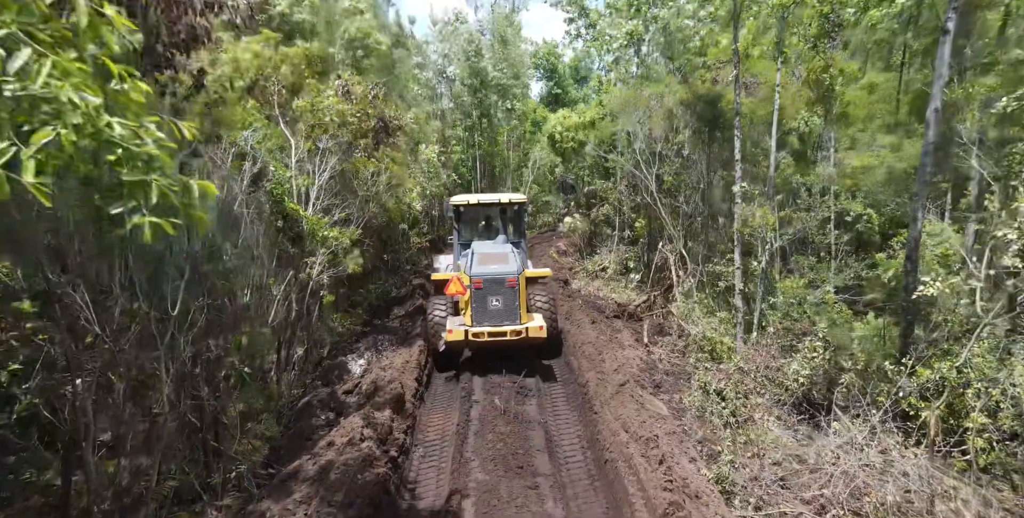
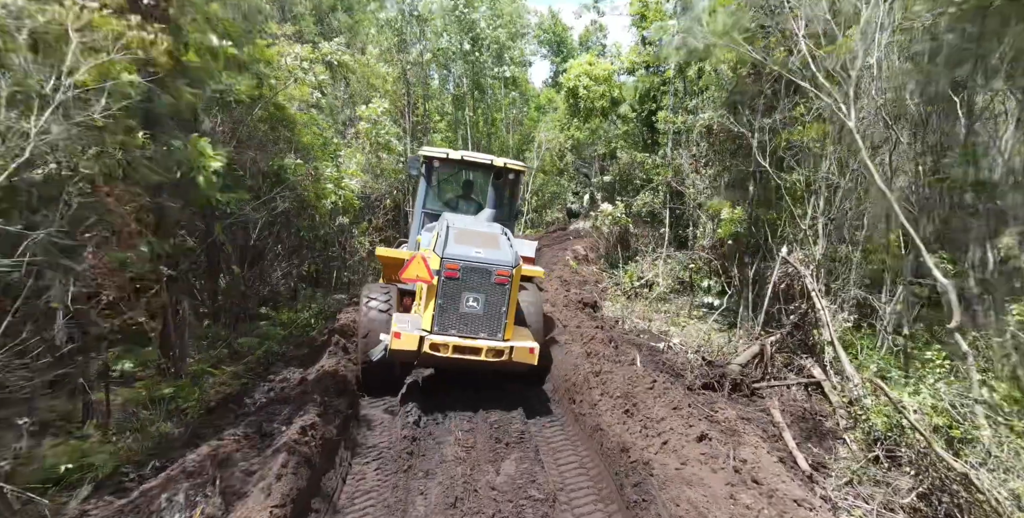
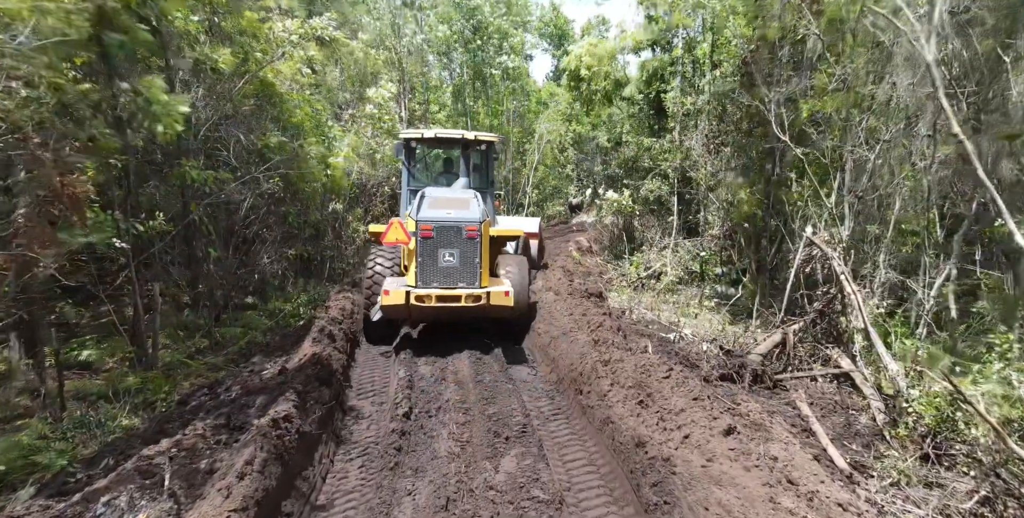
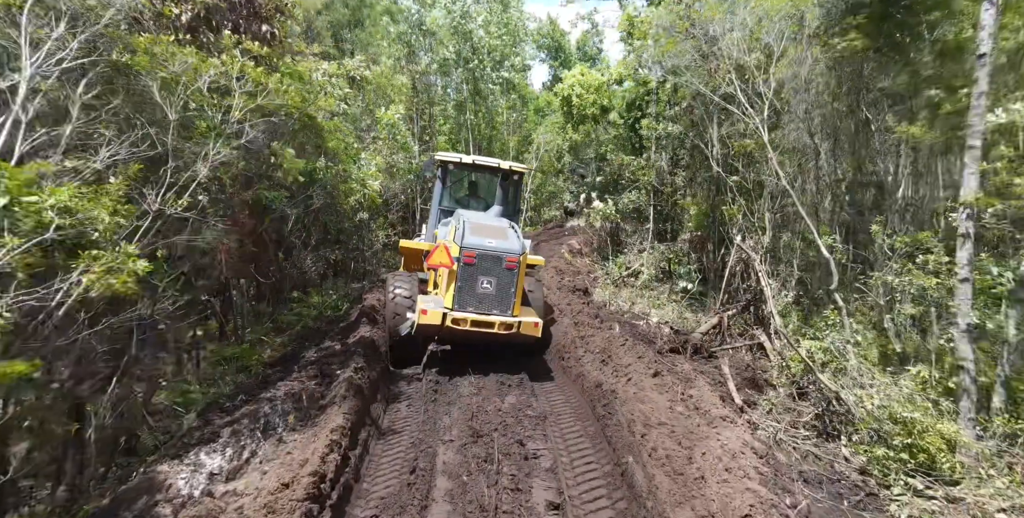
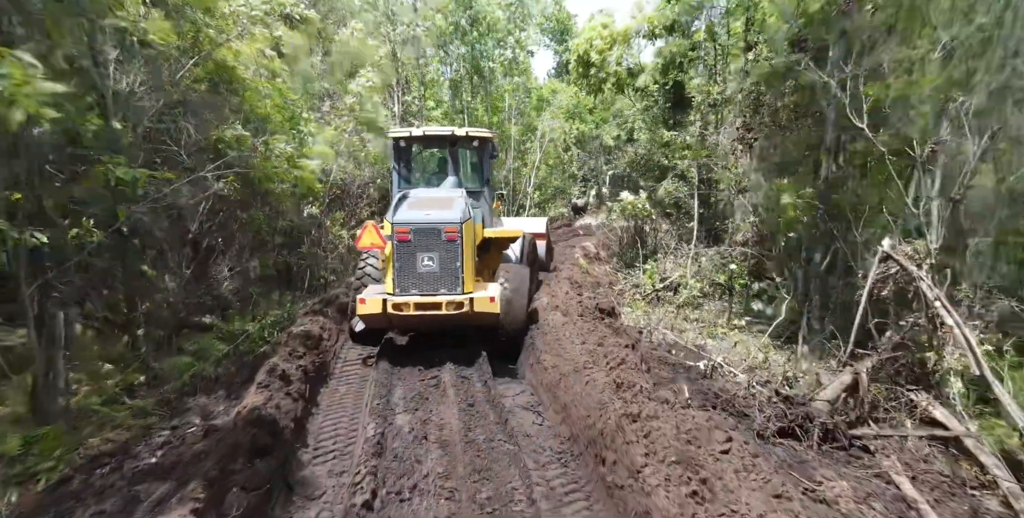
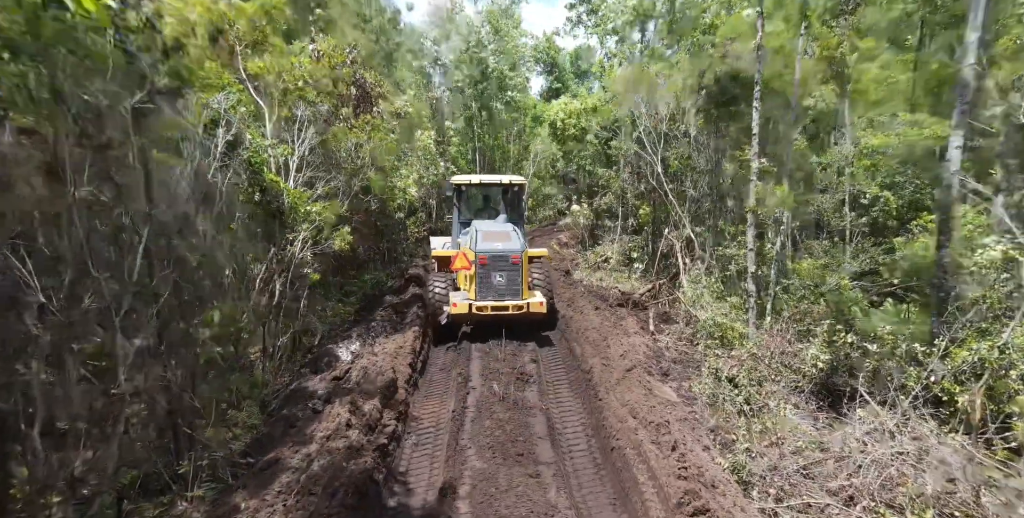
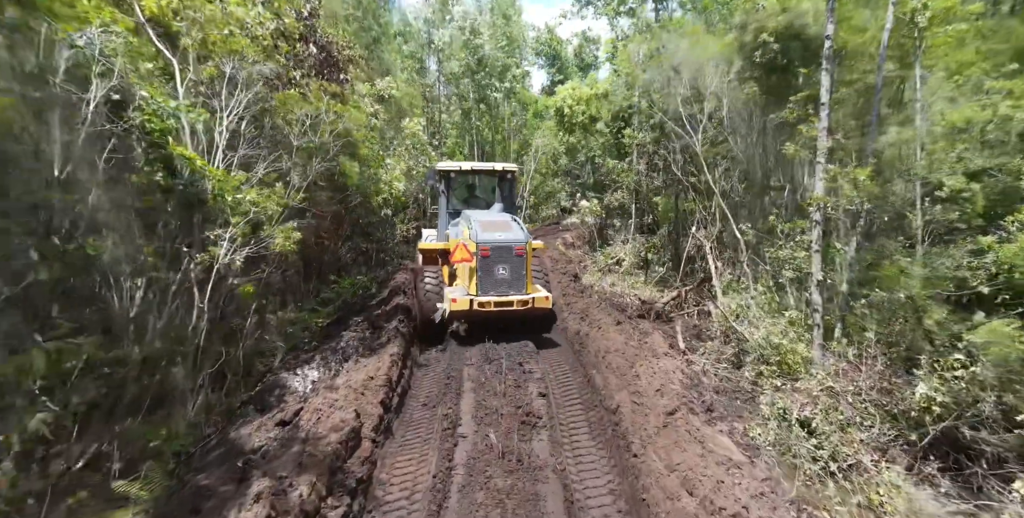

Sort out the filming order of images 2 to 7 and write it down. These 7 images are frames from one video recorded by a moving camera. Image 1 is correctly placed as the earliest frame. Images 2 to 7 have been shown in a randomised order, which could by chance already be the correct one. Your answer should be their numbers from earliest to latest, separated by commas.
6, 7, 4, 2, 3, 5
